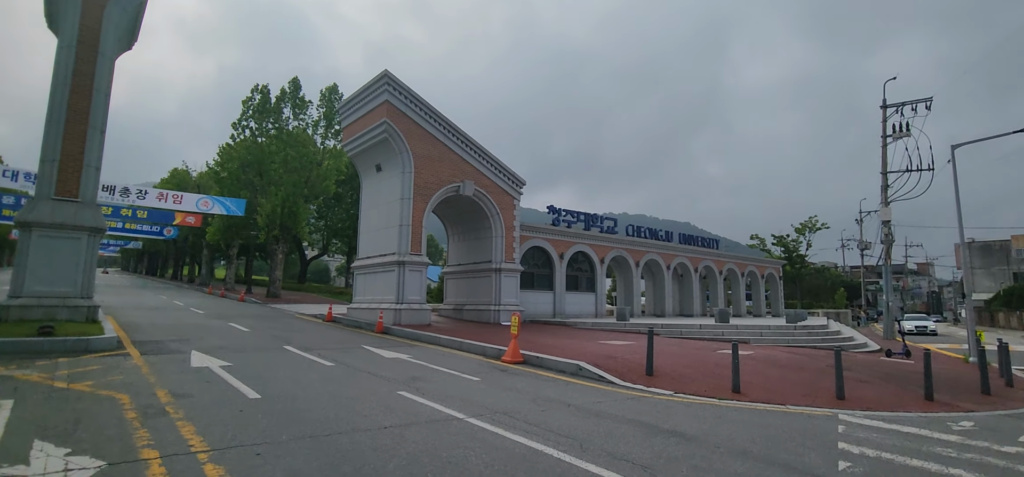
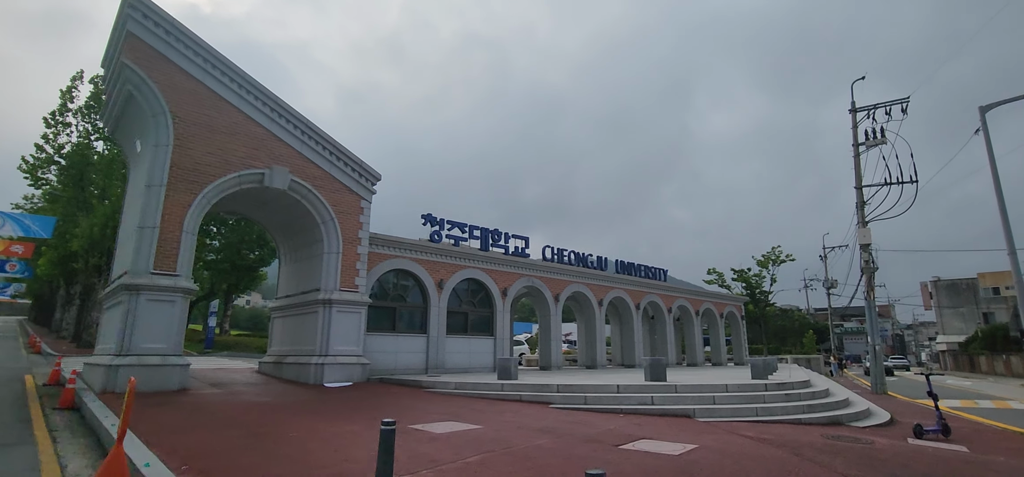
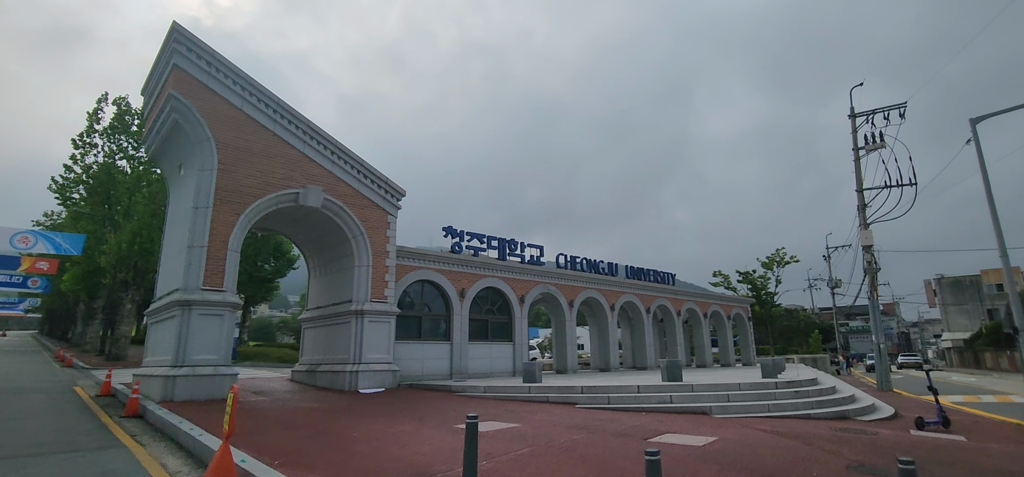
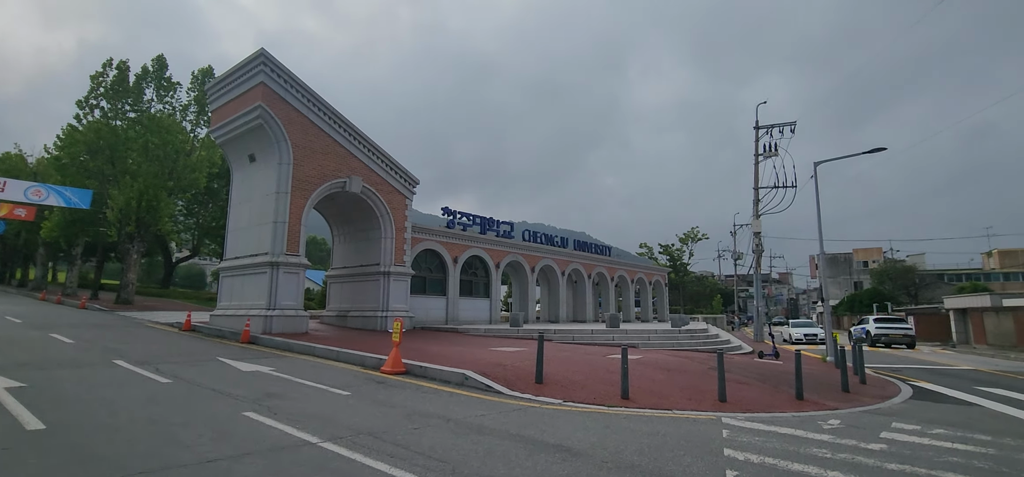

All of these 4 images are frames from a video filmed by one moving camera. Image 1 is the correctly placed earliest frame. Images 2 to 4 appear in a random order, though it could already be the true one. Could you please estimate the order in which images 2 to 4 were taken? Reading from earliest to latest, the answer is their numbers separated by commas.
4, 3, 2
